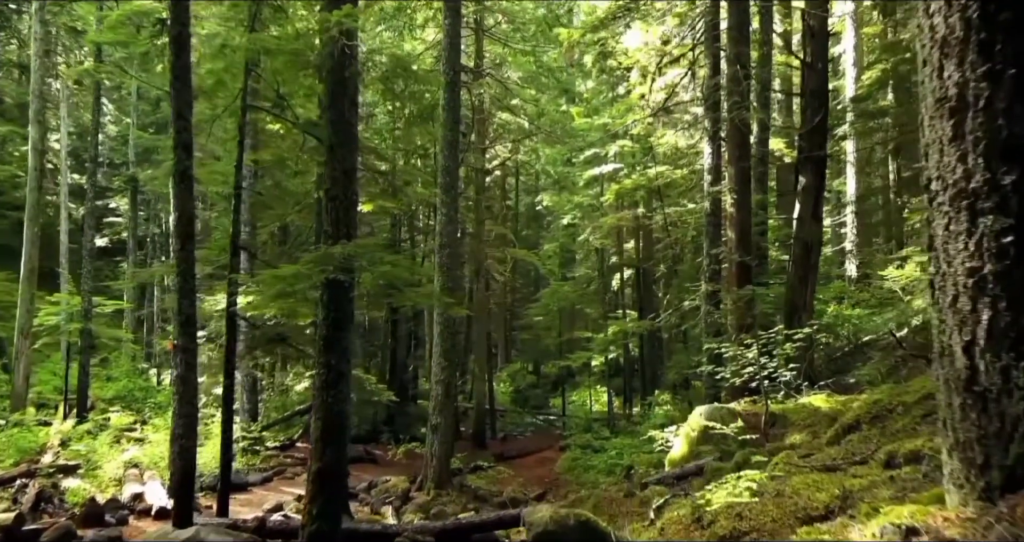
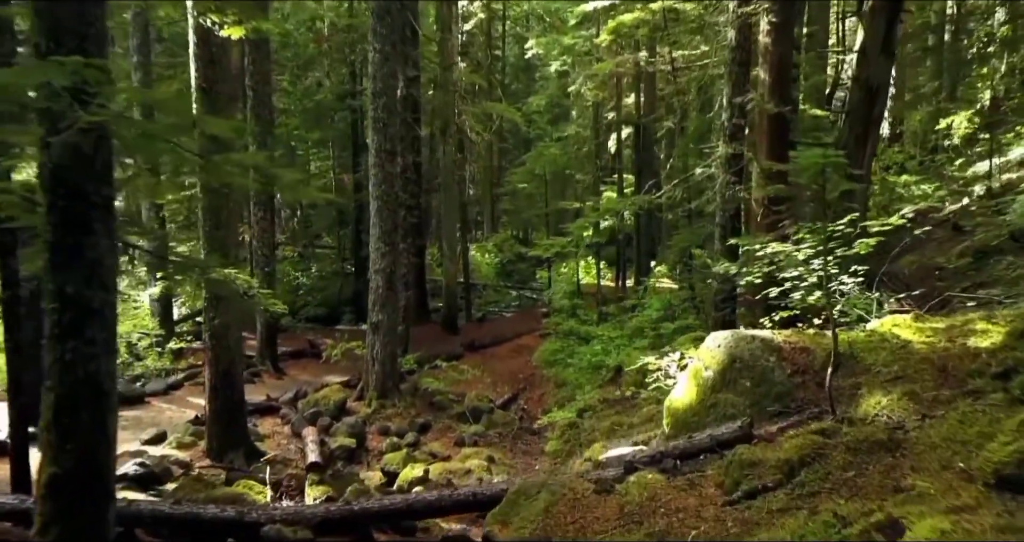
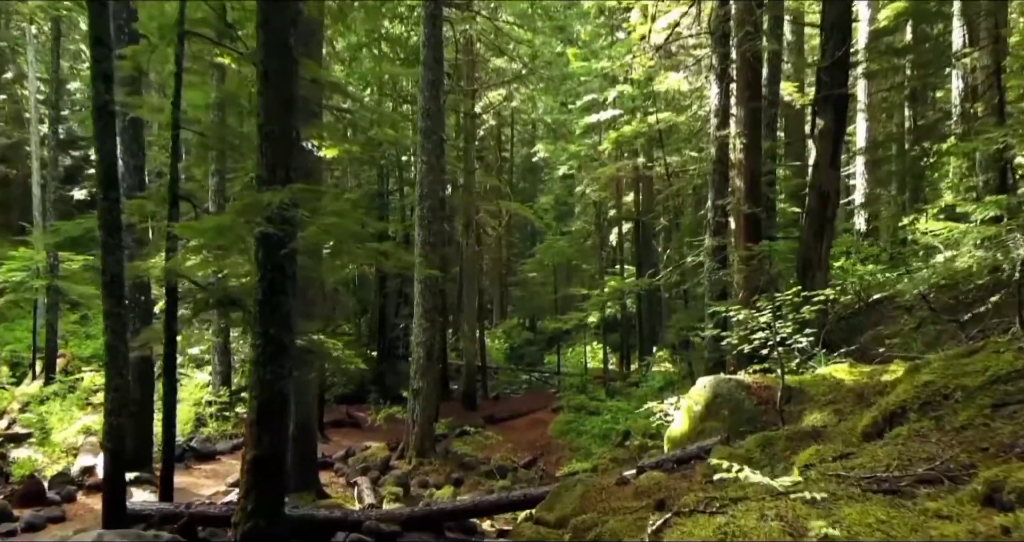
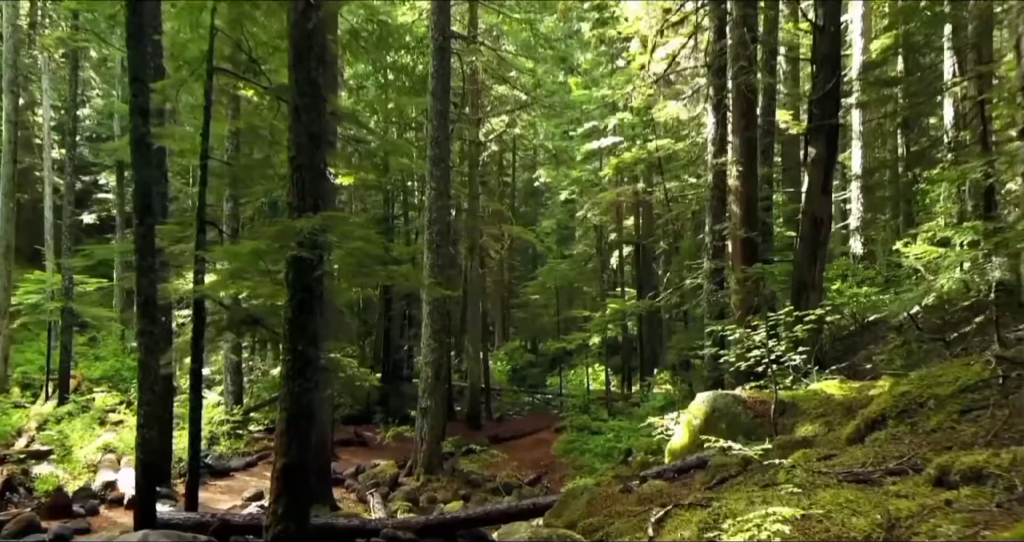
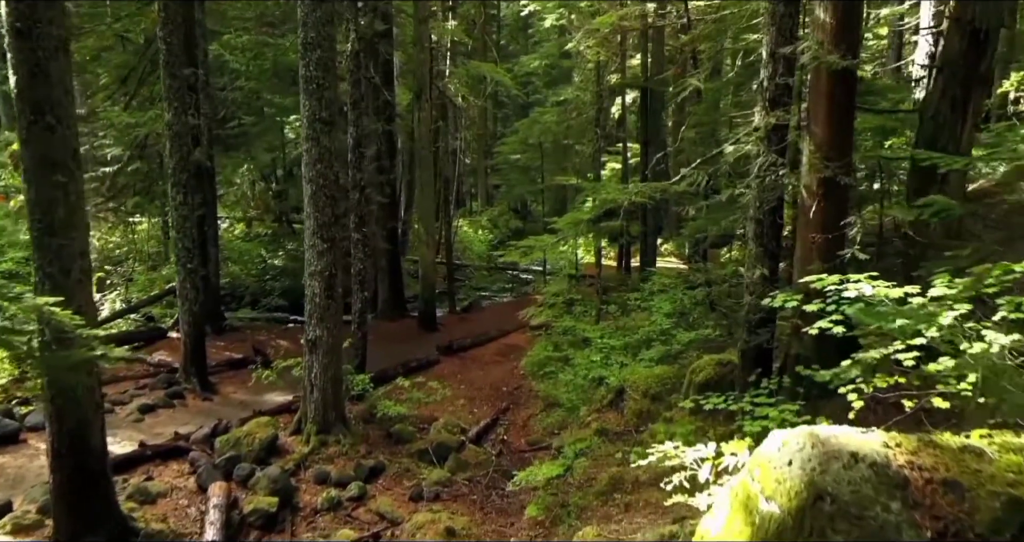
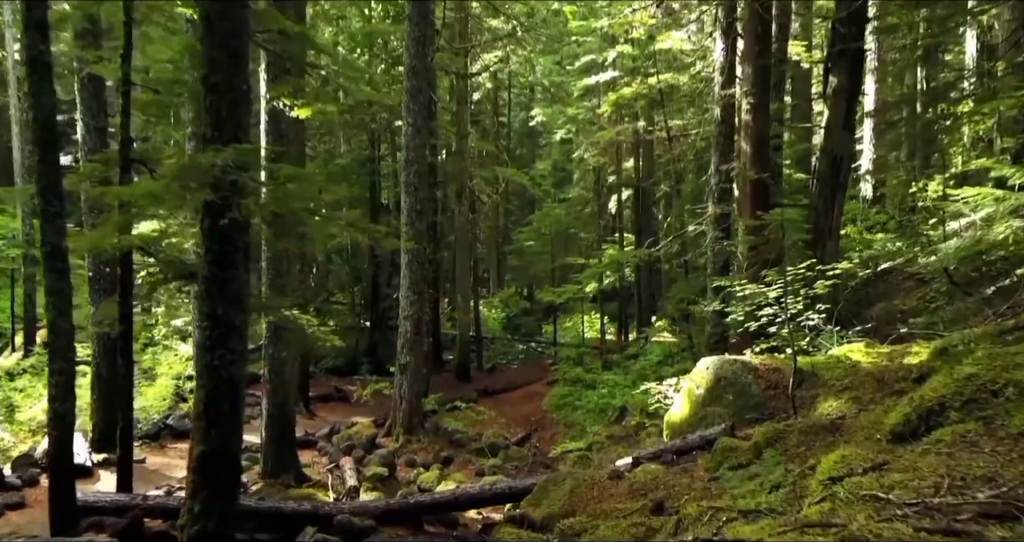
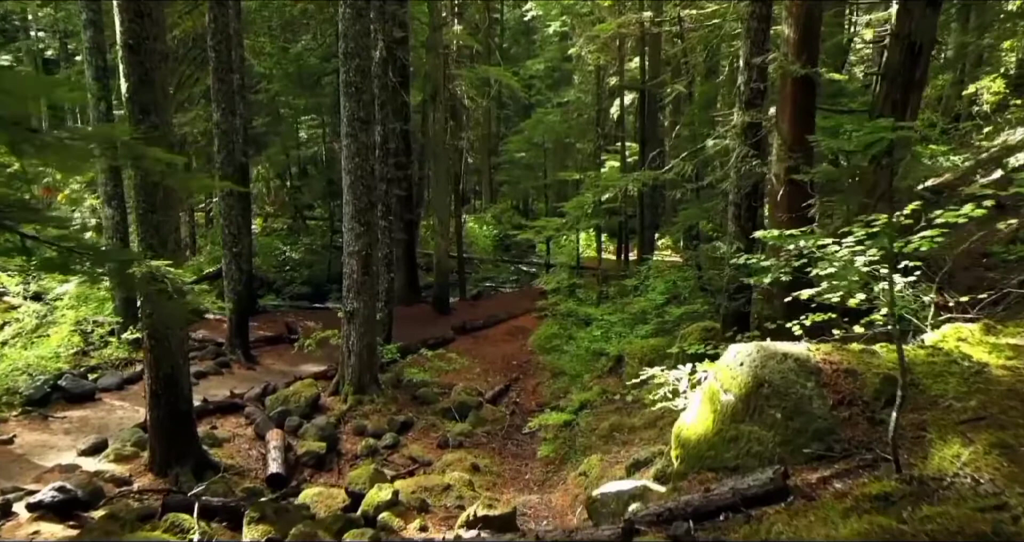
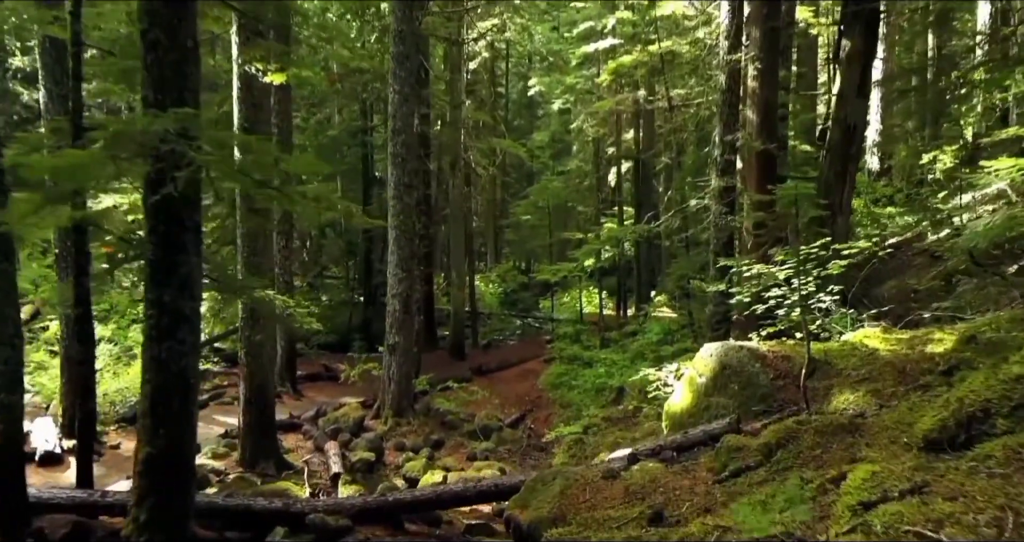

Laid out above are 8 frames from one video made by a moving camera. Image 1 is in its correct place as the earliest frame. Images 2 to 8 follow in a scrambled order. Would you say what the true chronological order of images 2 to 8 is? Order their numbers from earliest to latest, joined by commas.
4, 3, 6, 8, 2, 7, 5
